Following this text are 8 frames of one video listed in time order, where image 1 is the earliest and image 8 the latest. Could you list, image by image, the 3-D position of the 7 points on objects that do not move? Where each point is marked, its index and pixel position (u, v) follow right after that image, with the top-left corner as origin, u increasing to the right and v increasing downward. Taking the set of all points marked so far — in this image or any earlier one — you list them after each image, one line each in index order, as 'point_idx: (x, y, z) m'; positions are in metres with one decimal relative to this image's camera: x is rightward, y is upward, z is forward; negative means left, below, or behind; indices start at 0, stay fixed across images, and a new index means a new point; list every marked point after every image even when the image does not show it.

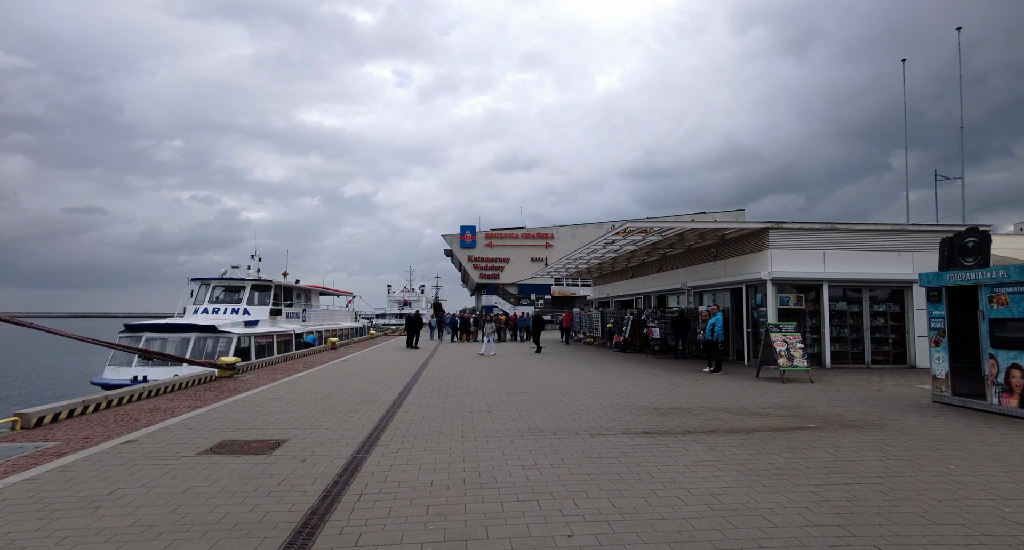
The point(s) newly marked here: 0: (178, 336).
0: (-12.1, -2.2, +17.9) m
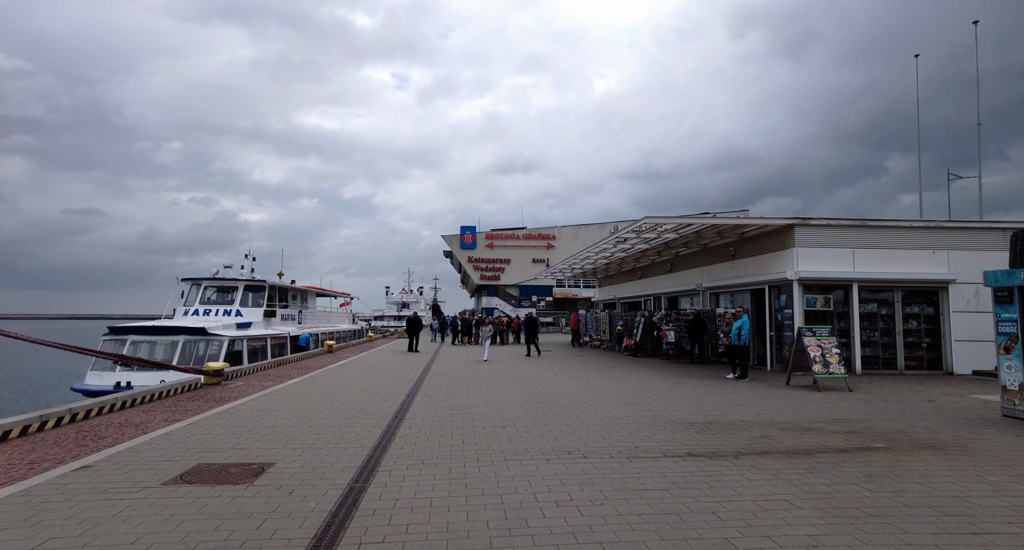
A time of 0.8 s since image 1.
0: (-11.9, -2.2, +16.9) m
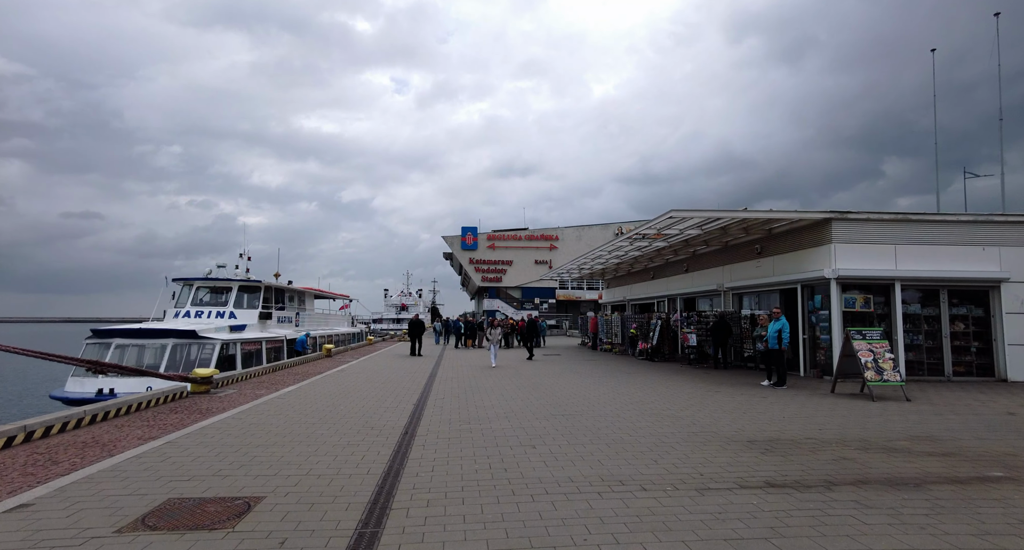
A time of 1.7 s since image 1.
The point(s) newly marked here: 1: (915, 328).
0: (-11.5, -2.2, +15.9) m
1: (+9.8, -1.3, +12.0) m
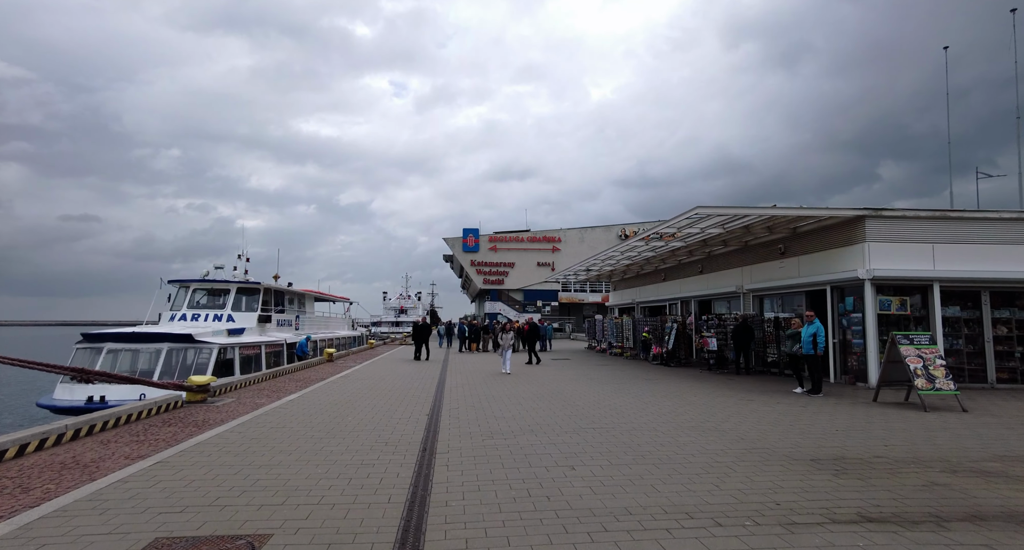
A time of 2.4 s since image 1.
0: (-11.2, -2.2, +15.2) m
1: (+10.2, -1.3, +11.3) m
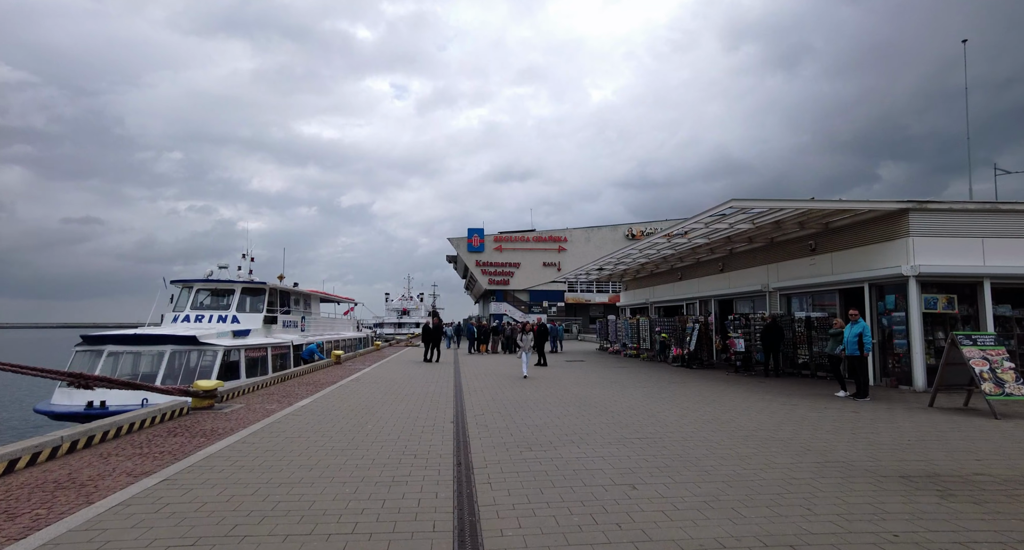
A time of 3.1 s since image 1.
0: (-10.6, -2.2, +14.6) m
1: (+10.7, -1.2, +10.7) m
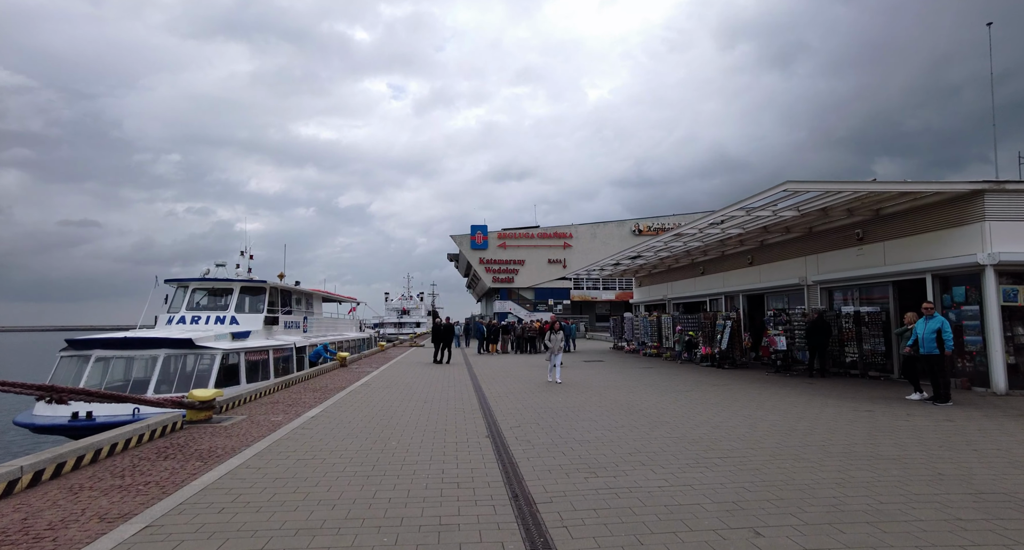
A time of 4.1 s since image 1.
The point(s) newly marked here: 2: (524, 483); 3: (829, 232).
0: (-10.0, -2.2, +13.5) m
1: (+11.3, -1.0, +9.6) m
2: (+0.1, -2.1, +4.9) m
3: (+8.7, +1.2, +13.5) m
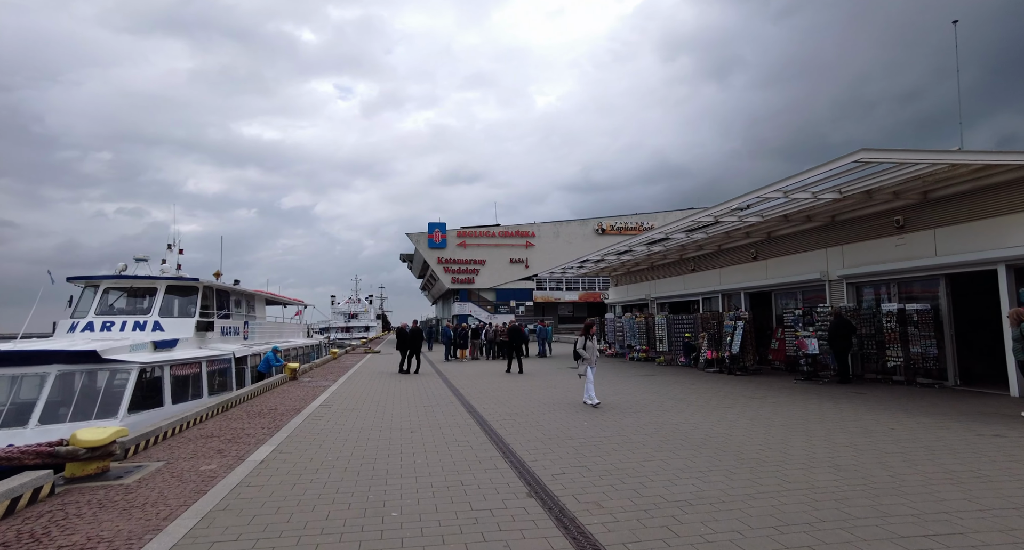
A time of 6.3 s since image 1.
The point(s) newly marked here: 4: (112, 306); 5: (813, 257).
0: (-10.0, -2.0, +10.2) m
1: (+11.6, -0.8, +8.5) m
2: (+0.9, -1.9, +2.7) m
3: (+8.6, +1.3, +12.2) m
4: (-11.8, -0.9, +14.5) m
5: (+8.4, +0.5, +13.7) m
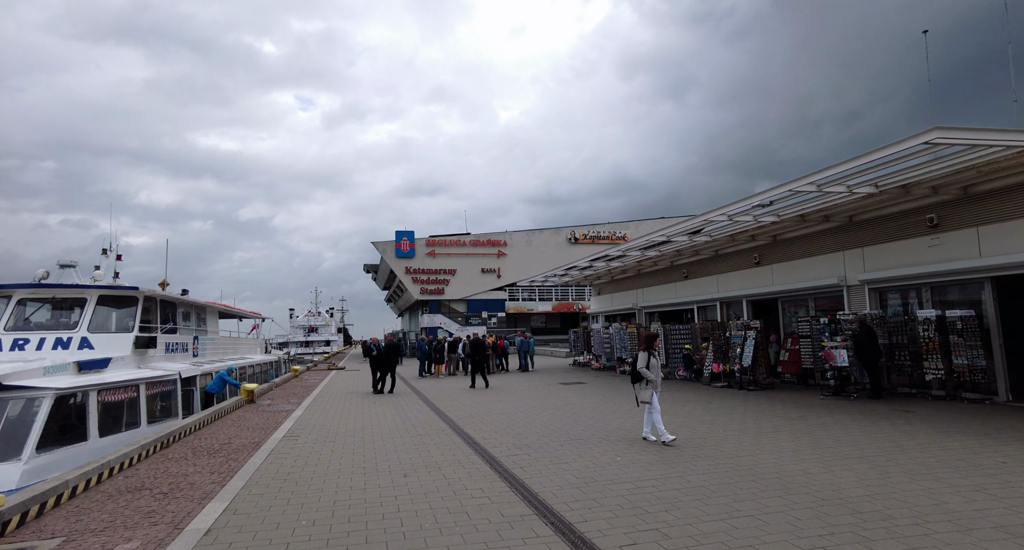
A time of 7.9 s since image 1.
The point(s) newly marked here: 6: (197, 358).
0: (-9.9, -2.1, +7.9) m
1: (+11.8, -0.9, +7.8) m
2: (+1.5, -1.8, +1.2) m
3: (+8.5, +1.2, +11.3) m
4: (-12.0, -1.1, +12.0) m
5: (+8.2, +0.3, +12.8) m
6: (-11.0, -2.8, +17.2) m
